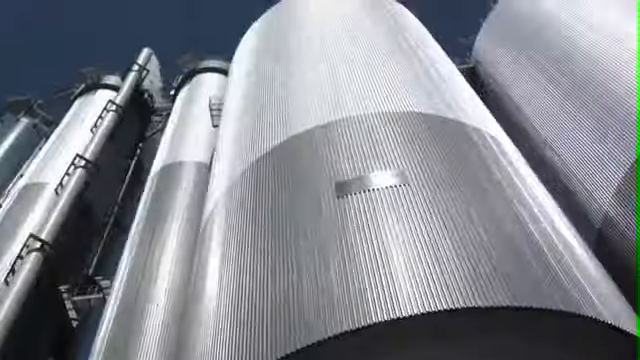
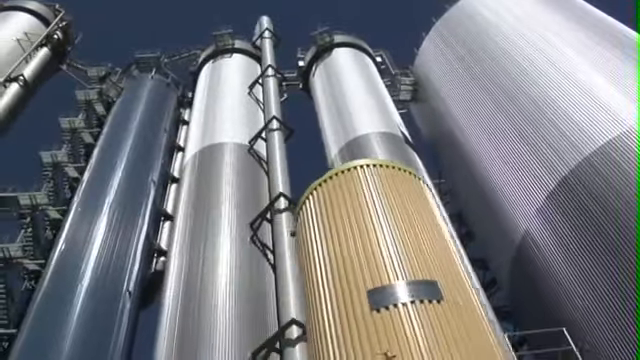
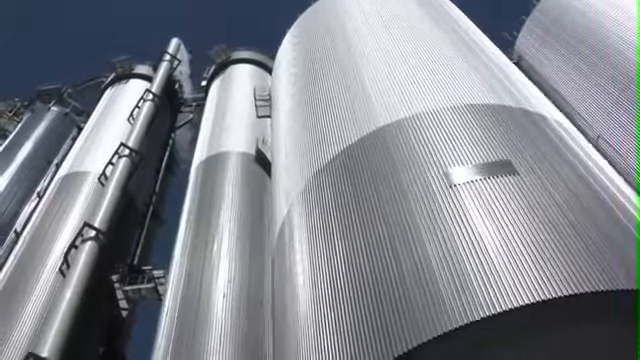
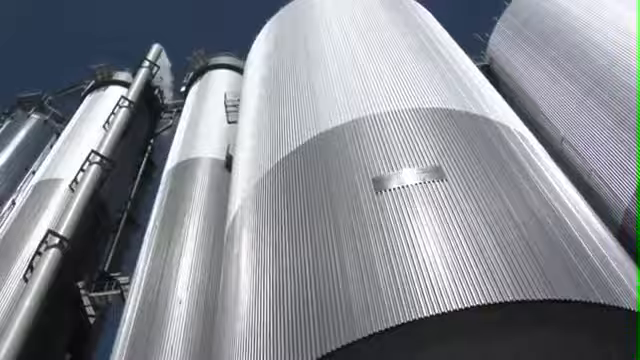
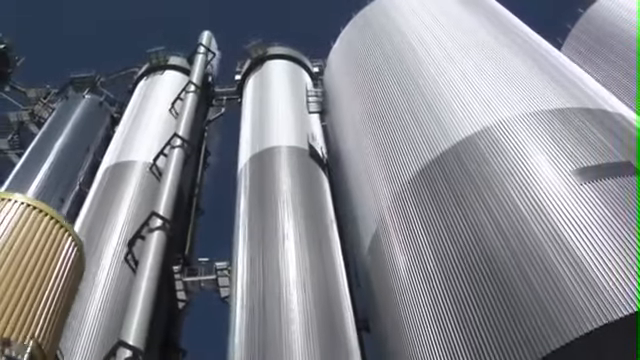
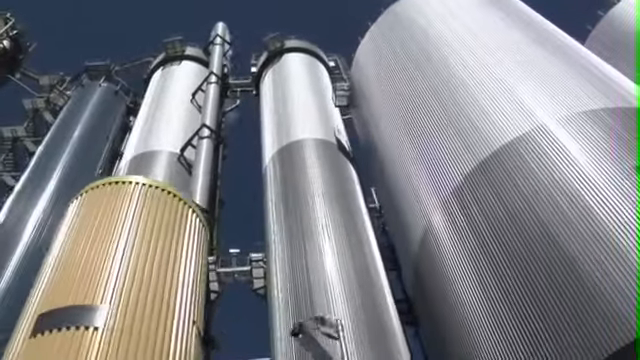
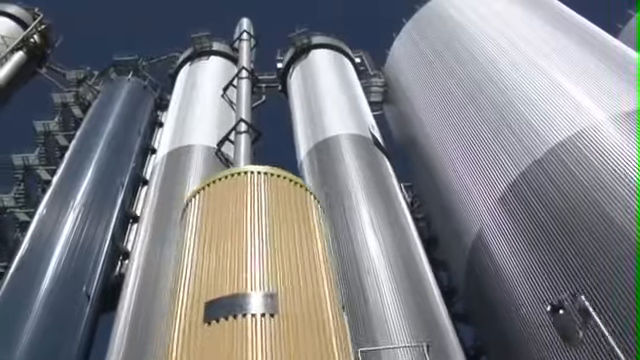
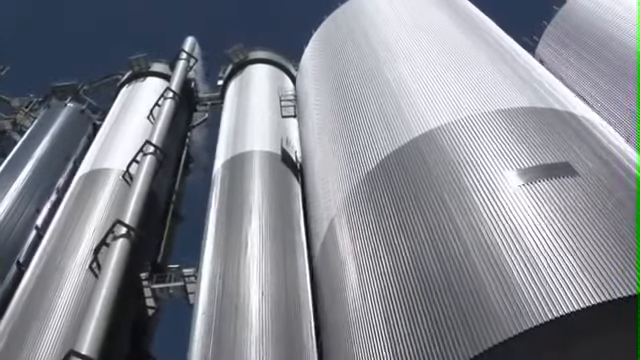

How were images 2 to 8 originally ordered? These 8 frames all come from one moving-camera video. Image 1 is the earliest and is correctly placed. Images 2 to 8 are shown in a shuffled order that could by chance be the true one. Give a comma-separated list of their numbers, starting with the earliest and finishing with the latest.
4, 3, 8, 5, 6, 7, 2
